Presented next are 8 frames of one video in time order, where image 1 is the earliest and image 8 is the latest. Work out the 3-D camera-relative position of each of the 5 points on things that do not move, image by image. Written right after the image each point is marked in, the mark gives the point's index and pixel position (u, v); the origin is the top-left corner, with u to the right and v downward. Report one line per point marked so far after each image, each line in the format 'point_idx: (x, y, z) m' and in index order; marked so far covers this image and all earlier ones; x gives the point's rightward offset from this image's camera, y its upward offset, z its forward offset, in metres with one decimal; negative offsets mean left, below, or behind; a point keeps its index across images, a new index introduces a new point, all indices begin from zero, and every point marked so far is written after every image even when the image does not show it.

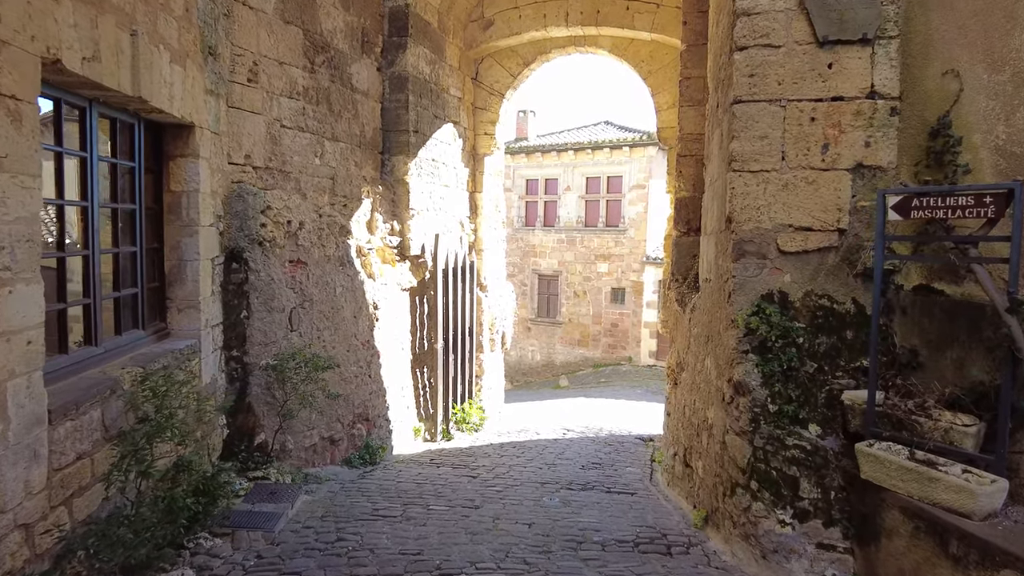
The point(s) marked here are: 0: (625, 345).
0: (+2.8, -1.5, +16.3) m
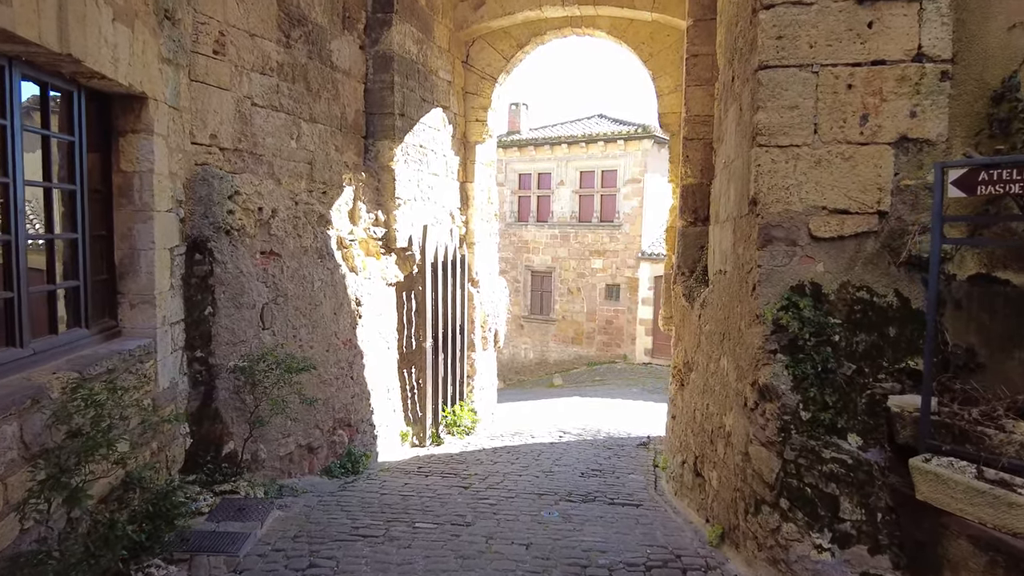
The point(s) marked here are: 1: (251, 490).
0: (+2.7, -1.4, +16.0) m
1: (-1.5, -1.1, +3.6) m
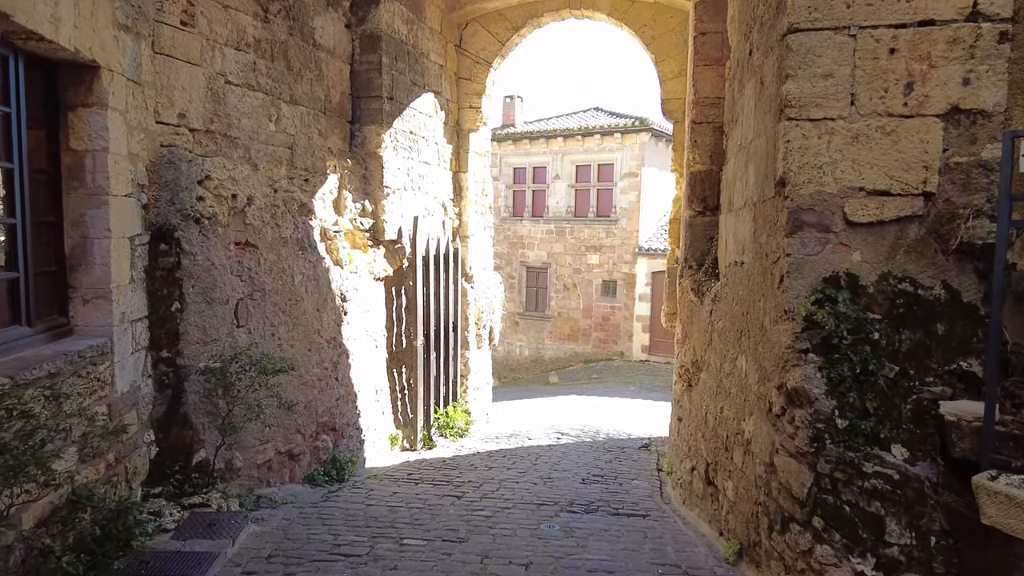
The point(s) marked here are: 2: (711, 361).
0: (+2.5, -1.3, +15.7) m
1: (-1.5, -1.1, +3.3) m
2: (+1.1, -0.4, +3.7) m
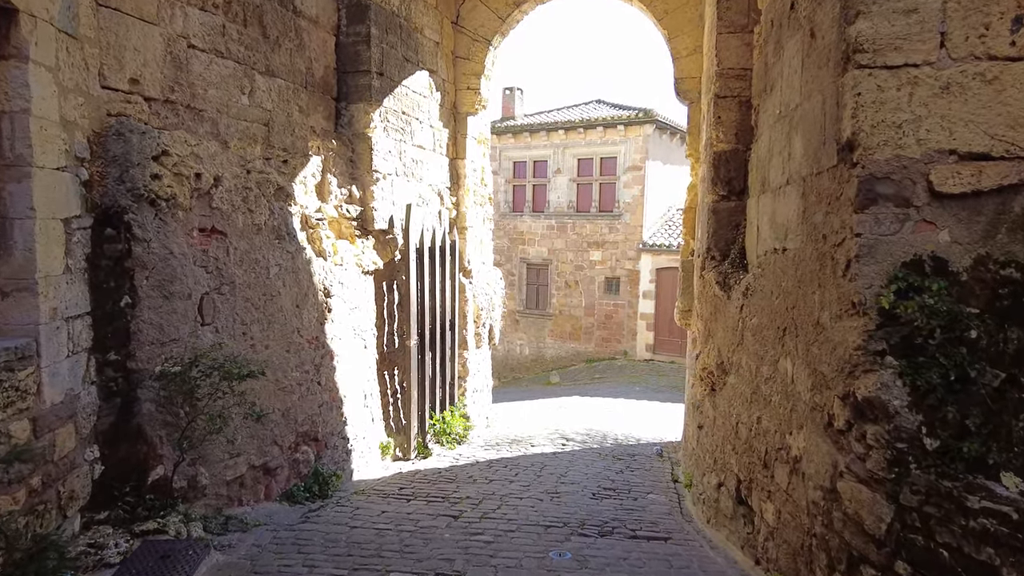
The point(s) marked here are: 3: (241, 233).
0: (+2.5, -1.2, +15.3) m
1: (-1.5, -1.1, +2.8) m
2: (+1.2, -0.4, +3.2) m
3: (-1.5, +0.3, +3.5) m
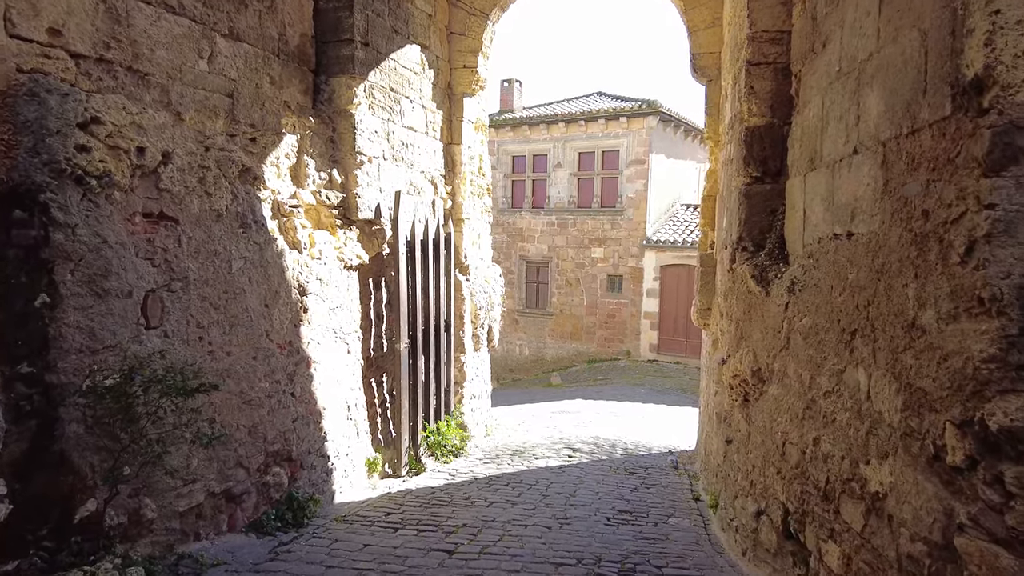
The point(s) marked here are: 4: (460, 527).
0: (+2.5, -1.2, +14.8) m
1: (-1.4, -1.0, +2.3) m
2: (+1.2, -0.4, +2.7) m
3: (-1.4, +0.3, +2.9) m
4: (-0.3, -1.3, +3.4) m
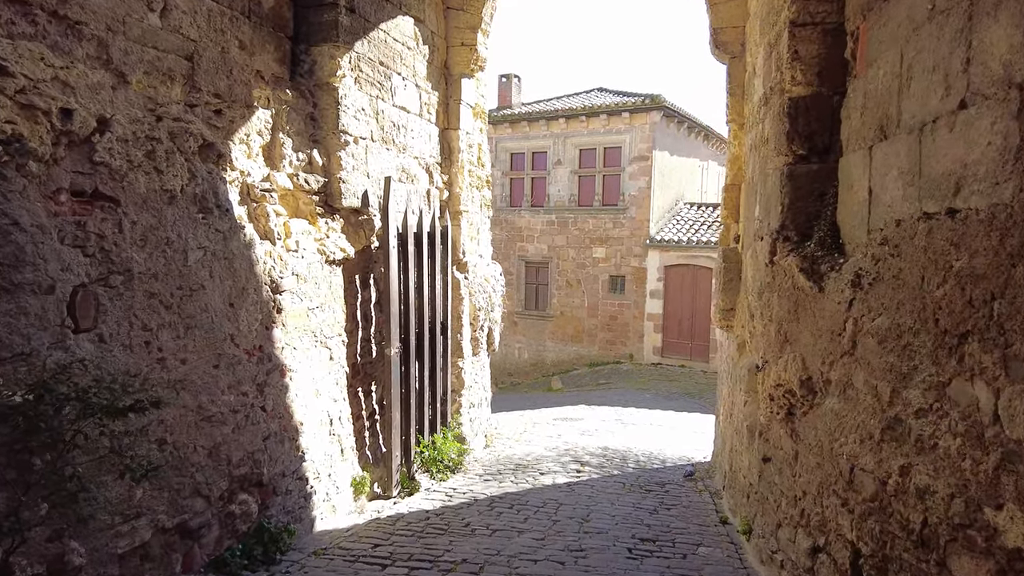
0: (+2.5, -1.2, +14.3) m
1: (-1.4, -1.0, +1.8) m
2: (+1.2, -0.3, +2.2) m
3: (-1.4, +0.3, +2.5) m
4: (-0.2, -1.2, +2.9) m
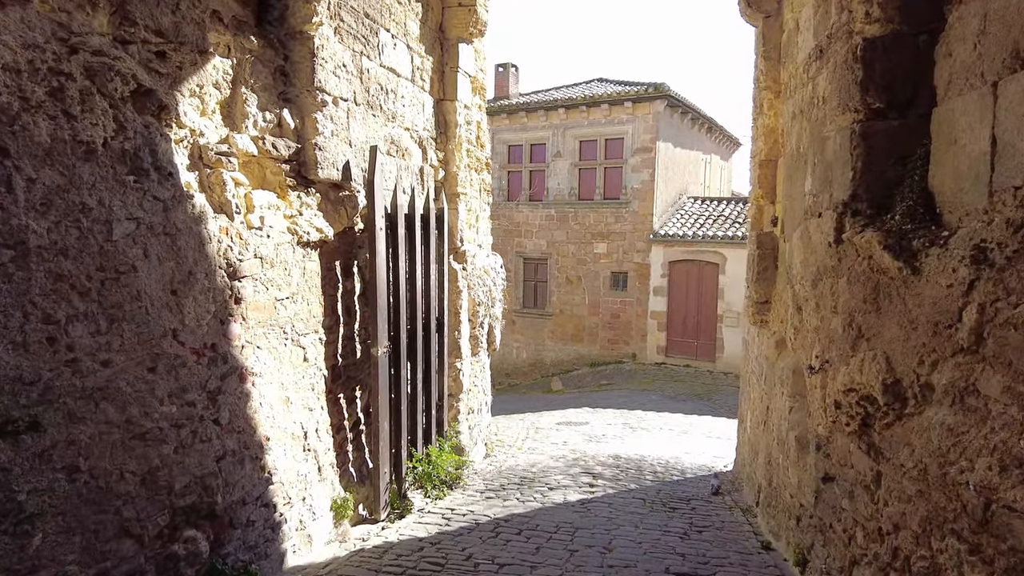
0: (+2.5, -1.1, +13.8) m
1: (-1.3, -1.0, +1.3) m
2: (+1.3, -0.3, +1.7) m
3: (-1.4, +0.4, +1.9) m
4: (-0.2, -1.2, +2.3) m
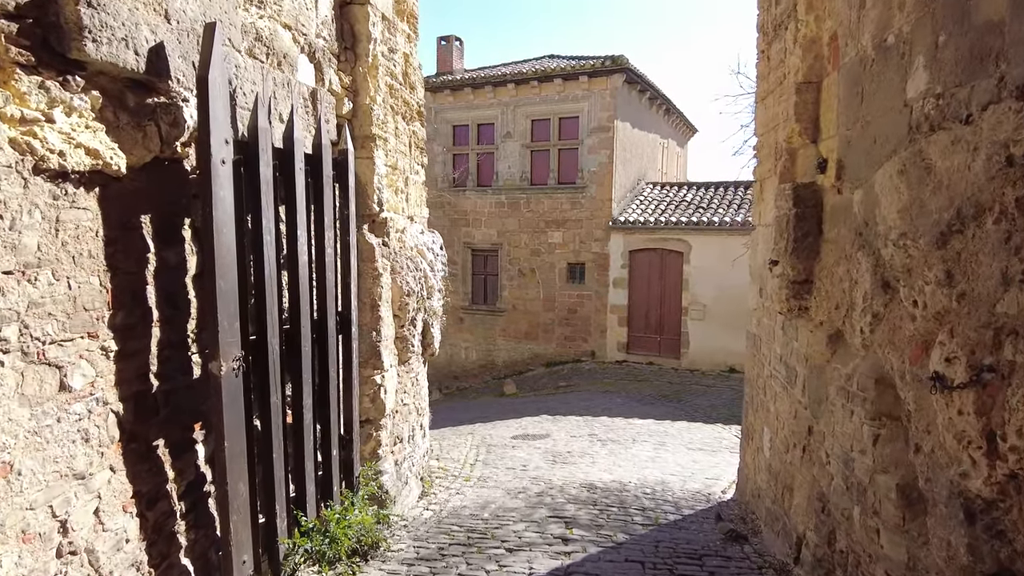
0: (+1.4, -1.0, +12.6) m
1: (-1.4, -0.9, -0.2) m
2: (+1.2, -0.2, +0.4) m
3: (-1.5, +0.5, +0.4) m
4: (-0.3, -1.1, +1.0) m
